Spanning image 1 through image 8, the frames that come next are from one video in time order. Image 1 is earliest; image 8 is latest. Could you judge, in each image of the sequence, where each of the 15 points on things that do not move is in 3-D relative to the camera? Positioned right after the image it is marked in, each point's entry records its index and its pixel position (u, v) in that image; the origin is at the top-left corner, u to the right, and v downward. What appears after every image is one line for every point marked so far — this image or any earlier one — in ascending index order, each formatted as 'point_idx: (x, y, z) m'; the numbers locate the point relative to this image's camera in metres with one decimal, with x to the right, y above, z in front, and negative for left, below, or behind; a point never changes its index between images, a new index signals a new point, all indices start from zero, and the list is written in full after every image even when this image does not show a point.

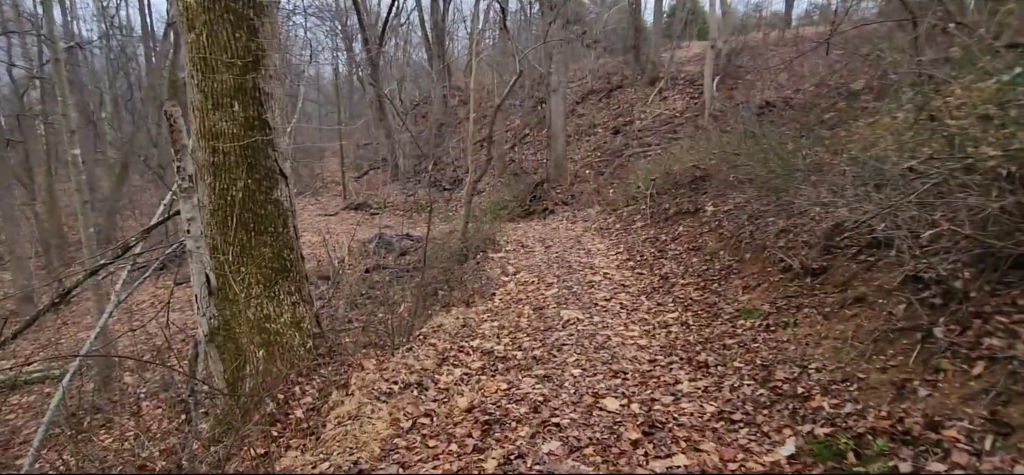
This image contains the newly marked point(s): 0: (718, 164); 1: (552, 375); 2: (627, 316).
0: (+5.6, +1.9, +14.3) m
1: (+0.5, -1.7, +6.7) m
2: (+2.0, -1.4, +9.5) m
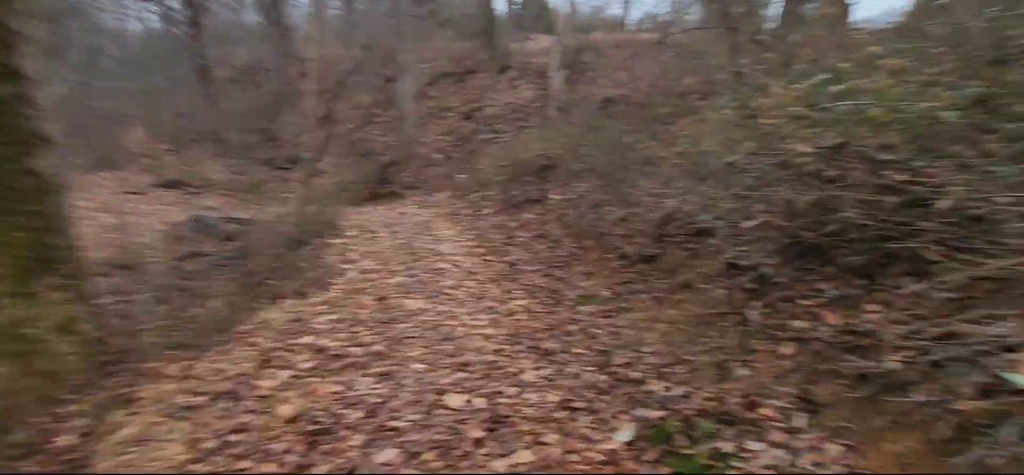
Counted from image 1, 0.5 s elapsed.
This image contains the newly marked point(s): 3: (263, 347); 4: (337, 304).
0: (+1.5, +2.3, +14.8) m
1: (-1.4, -1.6, +6.2) m
2: (-0.7, -1.2, +9.3) m
3: (-3.4, -1.5, +7.2) m
4: (-3.2, -1.2, +9.6) m
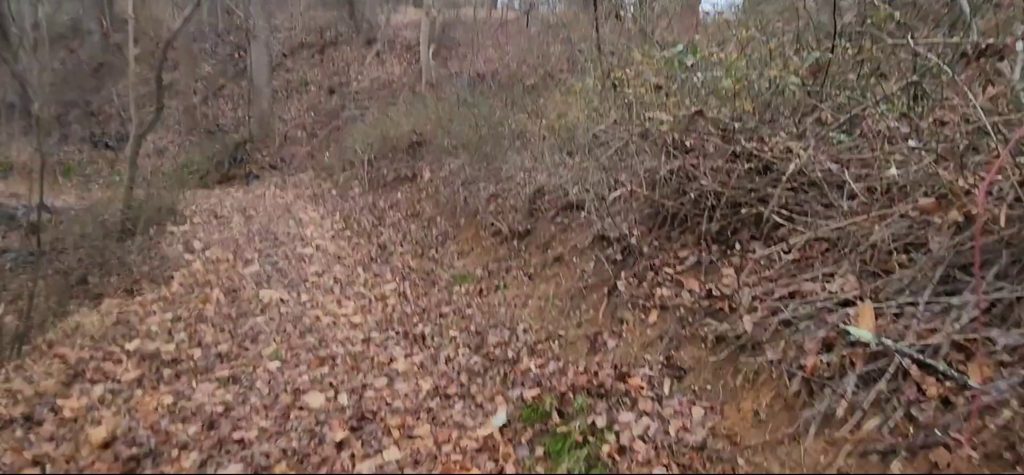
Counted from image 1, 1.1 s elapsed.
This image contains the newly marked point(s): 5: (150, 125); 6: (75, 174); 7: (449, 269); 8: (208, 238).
0: (-2.1, +2.8, +14.3) m
1: (-2.8, -1.4, +5.4) m
2: (-2.8, -0.9, +8.6) m
3: (-4.9, -1.3, +5.9) m
4: (-5.3, -1.0, +8.3) m
5: (-9.5, +2.9, +13.9) m
6: (-13.6, +2.0, +16.7) m
7: (-1.0, -0.5, +8.4) m
8: (-6.9, 0.0, +12.0) m
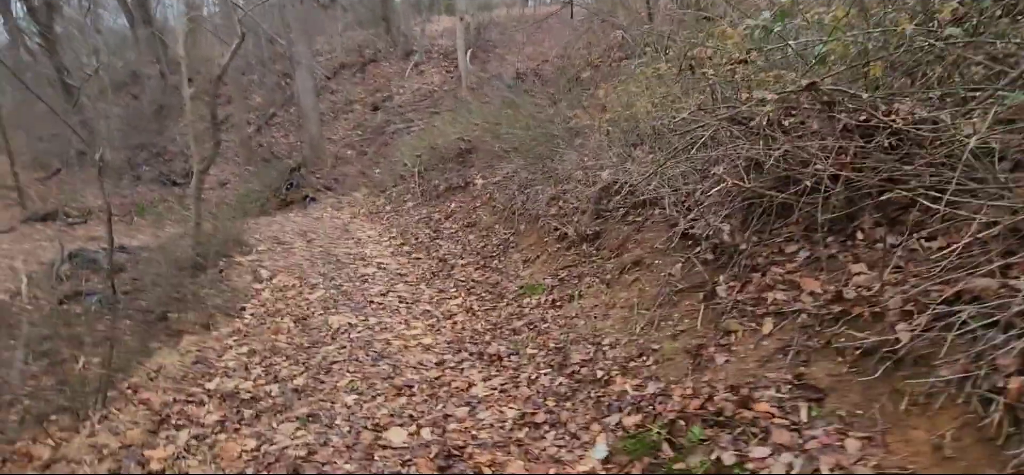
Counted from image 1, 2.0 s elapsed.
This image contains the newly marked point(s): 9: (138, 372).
0: (-0.8, +2.6, +14.0) m
1: (-1.9, -1.7, +5.2) m
2: (-1.7, -1.2, +8.4) m
3: (-4.0, -1.9, +6.0) m
4: (-4.2, -1.5, +8.4) m
5: (-8.1, +2.0, +14.3) m
6: (-11.9, +0.8, +17.6) m
7: (+0.1, -0.6, +8.0) m
8: (-5.5, -0.6, +12.2) m
9: (-5.0, -1.8, +7.1) m
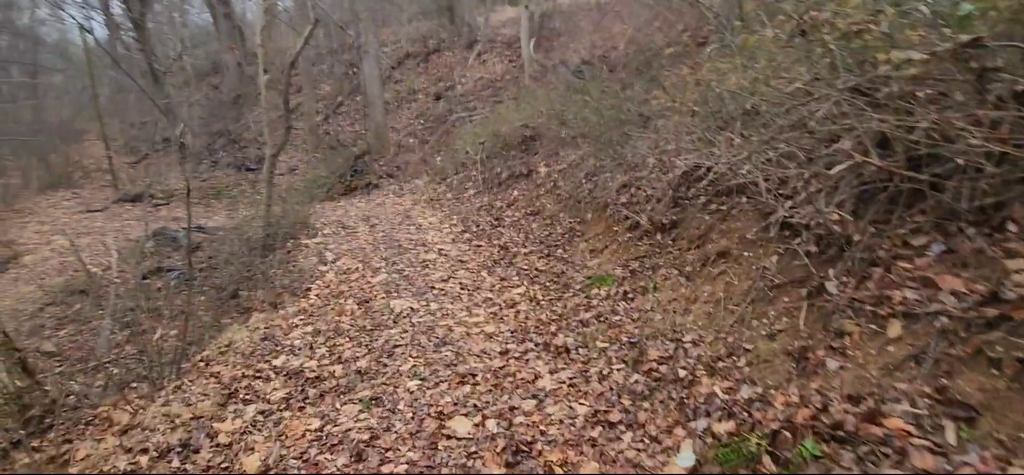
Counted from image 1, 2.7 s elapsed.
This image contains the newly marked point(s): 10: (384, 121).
0: (+0.9, +2.9, +13.7) m
1: (-1.2, -1.5, +5.1) m
2: (-0.7, -0.9, +8.2) m
3: (-3.3, -1.6, +6.1) m
4: (-3.2, -1.2, +8.5) m
5: (-6.4, +2.5, +14.7) m
6: (-9.8, +1.4, +18.4) m
7: (+1.0, -0.5, +7.7) m
8: (-4.1, -0.2, +12.4) m
9: (-4.2, -1.5, +7.3) m
10: (-4.7, +4.2, +19.3) m
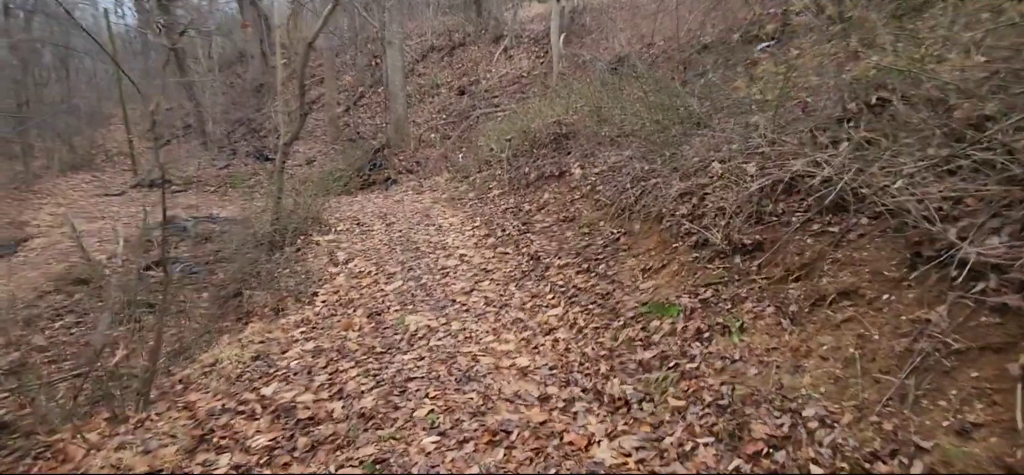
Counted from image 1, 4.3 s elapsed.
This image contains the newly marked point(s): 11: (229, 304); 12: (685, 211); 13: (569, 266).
0: (+1.7, +2.7, +12.5) m
1: (-0.9, -1.6, +4.0) m
2: (-0.2, -1.1, +7.0) m
3: (-2.9, -1.6, +5.0) m
4: (-2.7, -1.2, +7.4) m
5: (-5.6, +2.7, +13.7) m
6: (-8.9, +1.7, +17.5) m
7: (+1.5, -0.7, +6.4) m
8: (-3.4, -0.2, +11.3) m
9: (-3.8, -1.5, +6.2) m
10: (-3.7, +4.2, +18.2) m
11: (-5.2, -1.2, +9.7) m
12: (+2.3, +0.4, +6.9) m
13: (+0.9, -0.4, +8.1) m
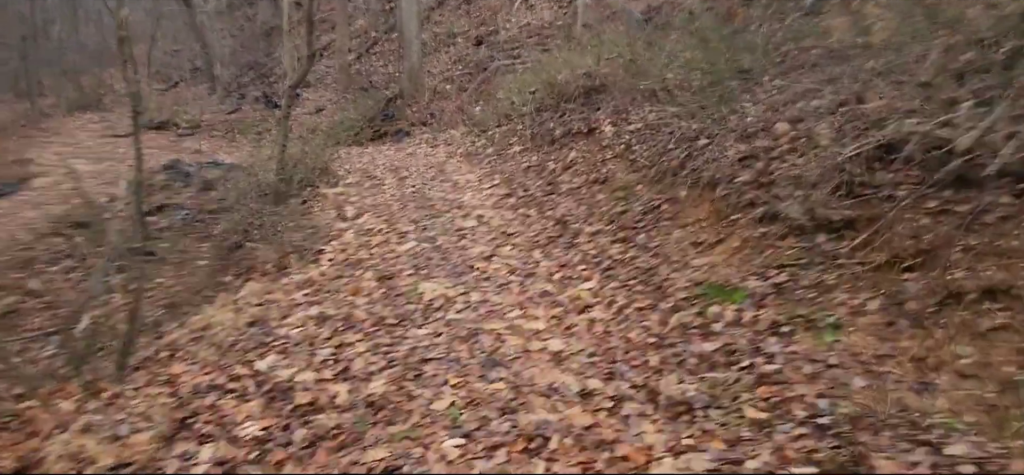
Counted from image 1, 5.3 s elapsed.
0: (+2.3, +3.5, +11.4) m
1: (-0.7, -1.4, +3.3) m
2: (+0.1, -0.6, +6.3) m
3: (-2.6, -1.2, +4.3) m
4: (-2.4, -0.7, +6.7) m
5: (-5.0, +3.8, +12.7) m
6: (-8.3, +3.3, +16.6) m
7: (+1.8, -0.3, +5.6) m
8: (-3.0, +0.7, +10.5) m
9: (-3.5, -0.9, +5.6) m
10: (-2.9, +5.7, +17.0) m
11: (-4.8, -0.3, +9.1) m
12: (+2.6, +0.7, +6.0) m
13: (+1.3, 0.0, +7.3) m
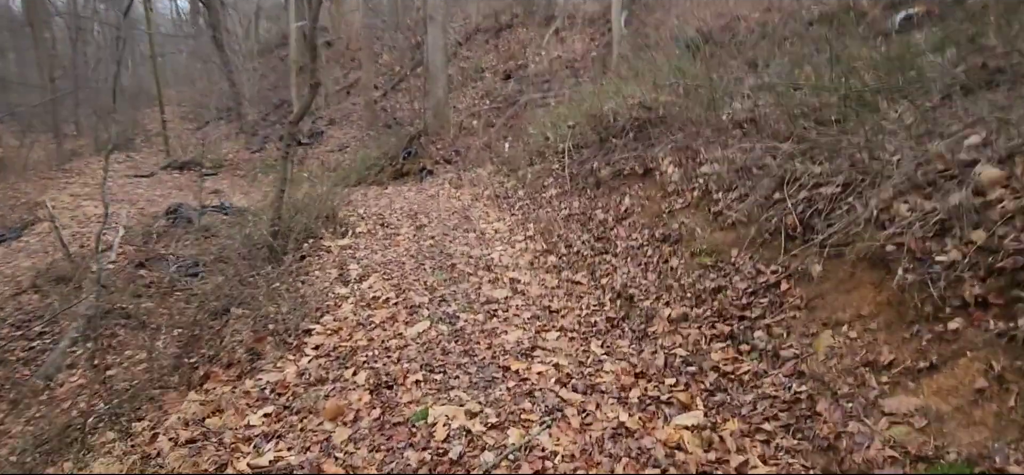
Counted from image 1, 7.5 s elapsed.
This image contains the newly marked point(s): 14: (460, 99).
0: (+3.0, +2.3, +9.3) m
1: (-0.4, -2.0, +1.0) m
2: (+0.5, -1.4, +4.1) m
3: (-2.3, -1.9, +2.2) m
4: (-1.9, -1.5, +4.6) m
5: (-4.2, +2.6, +11.0) m
6: (-7.4, +1.8, +15.0) m
7: (+2.2, -1.1, +3.3) m
8: (-2.4, -0.4, +8.5) m
9: (-3.1, -1.7, +3.5) m
10: (-1.9, +4.1, +15.3) m
11: (-4.2, -1.3, +7.1) m
12: (+3.1, -0.1, +3.8) m
13: (+1.7, -0.8, +5.1) m
14: (-1.7, +5.0, +18.2) m
